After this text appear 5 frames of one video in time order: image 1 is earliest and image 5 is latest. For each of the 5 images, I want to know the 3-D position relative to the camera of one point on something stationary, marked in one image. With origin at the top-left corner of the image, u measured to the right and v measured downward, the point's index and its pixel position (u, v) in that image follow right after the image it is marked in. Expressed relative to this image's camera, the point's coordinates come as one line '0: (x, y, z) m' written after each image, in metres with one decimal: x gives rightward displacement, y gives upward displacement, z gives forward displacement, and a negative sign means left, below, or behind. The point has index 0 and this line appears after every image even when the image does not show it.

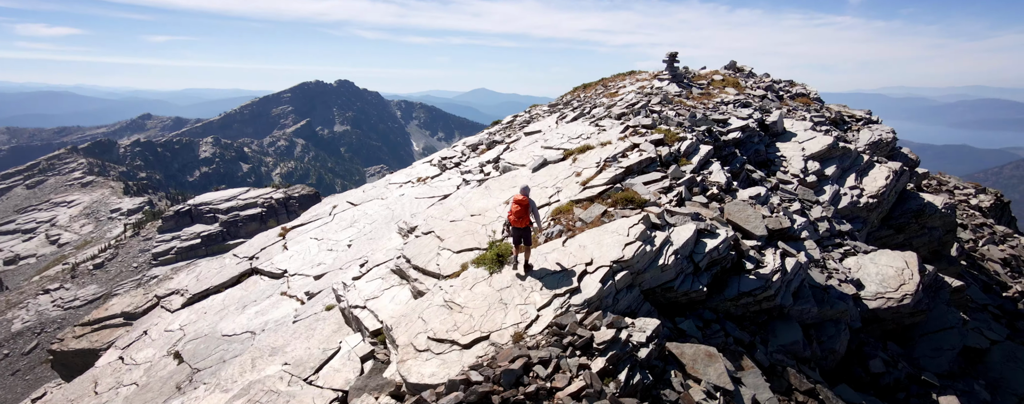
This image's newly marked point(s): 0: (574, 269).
0: (+2.4, -2.5, +16.8) m
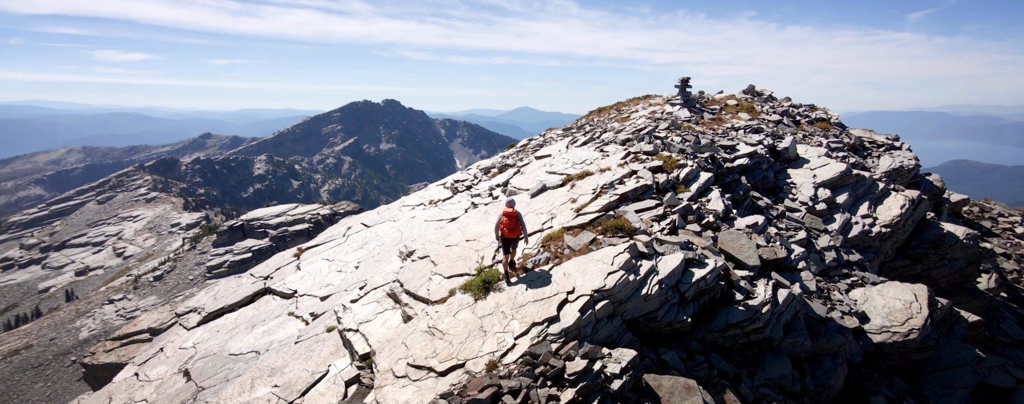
0: (+1.7, -3.6, +16.8) m
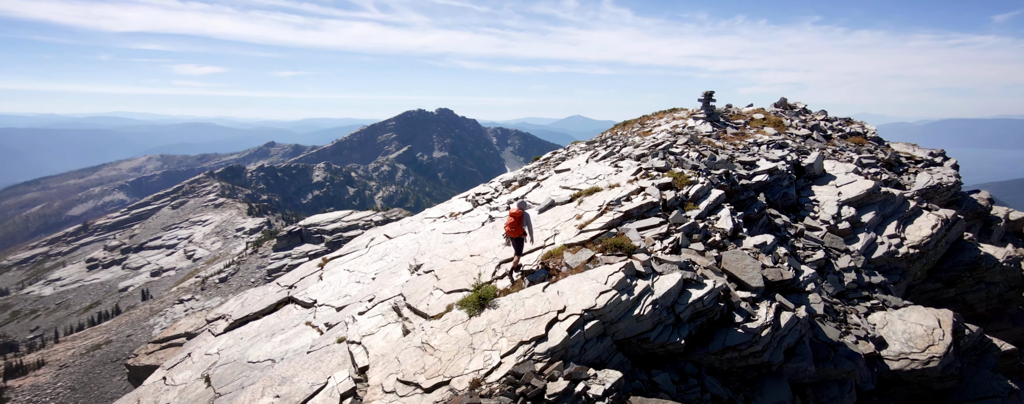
0: (+1.3, -4.3, +16.7) m
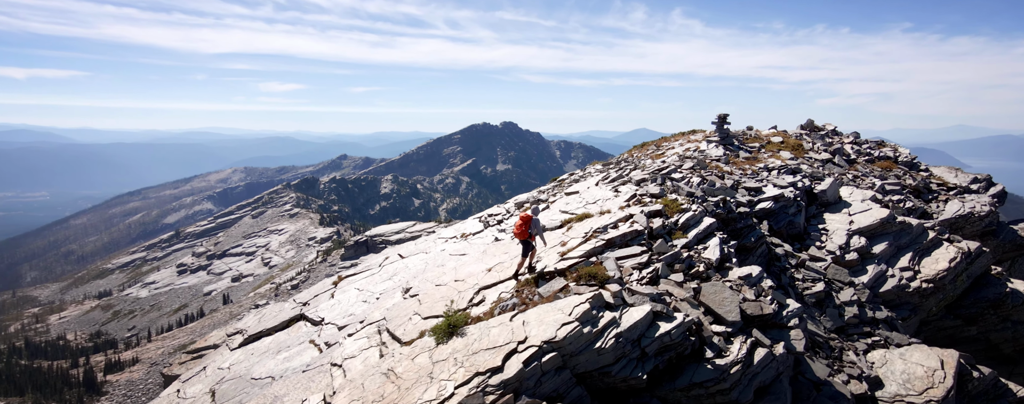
0: (-0.2, -5.4, +16.7) m
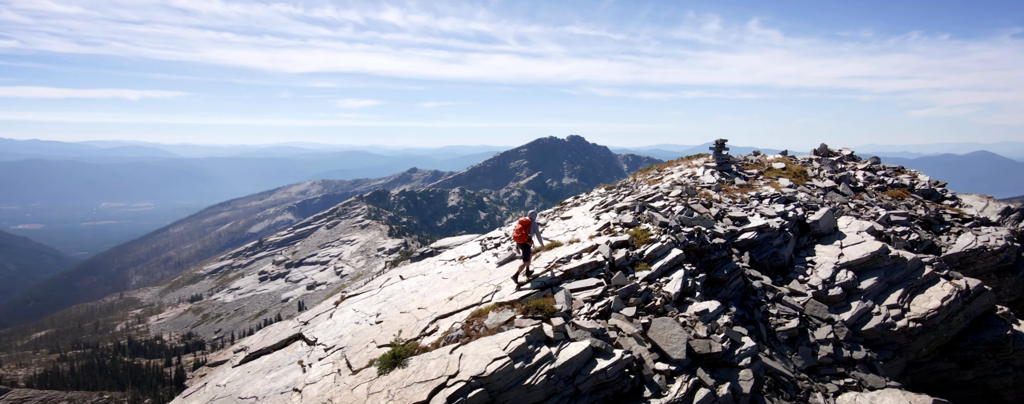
0: (-2.8, -6.7, +16.8) m
